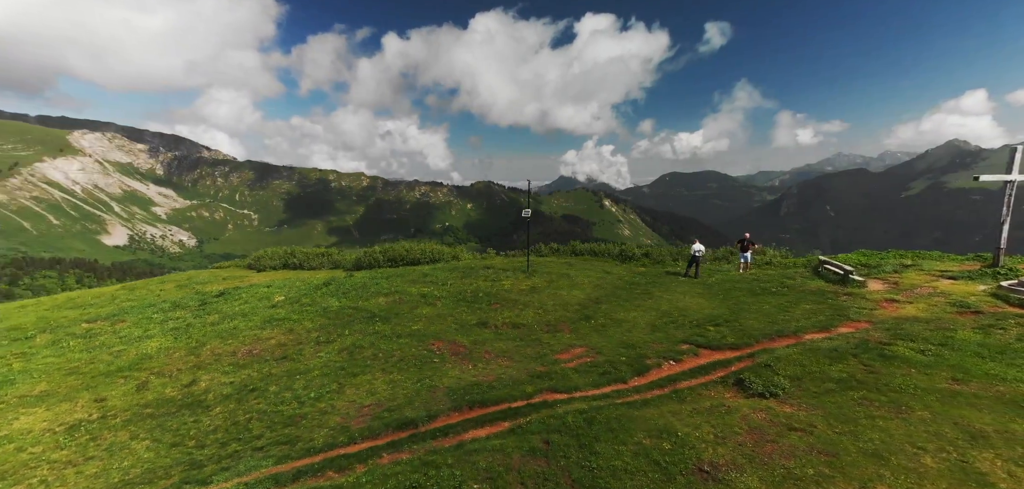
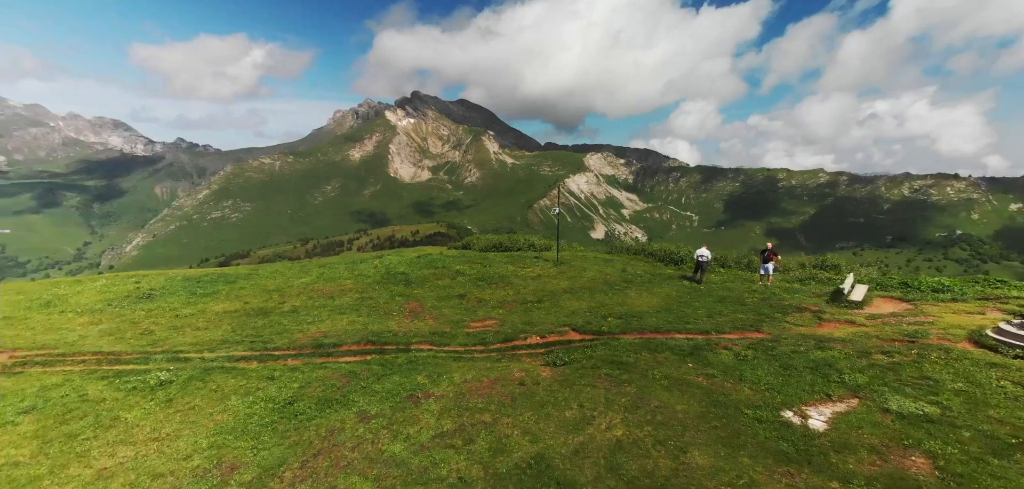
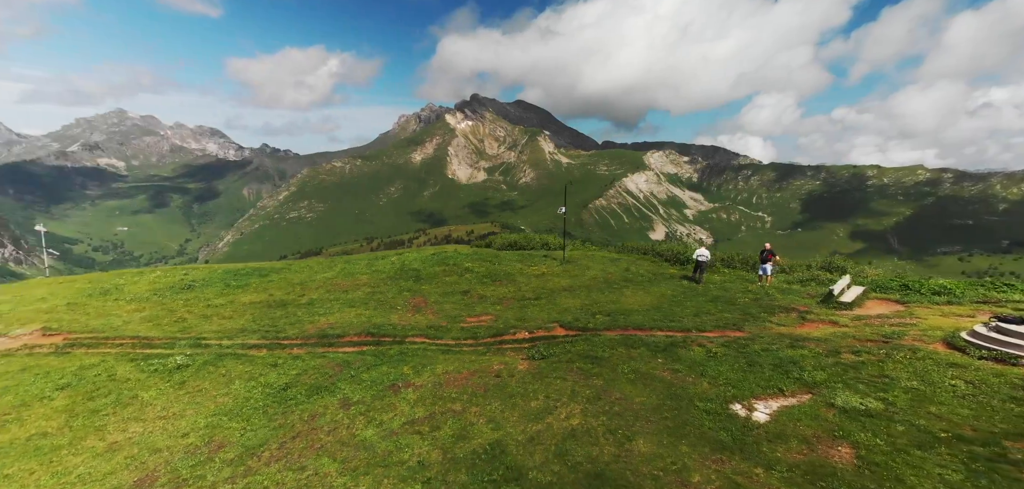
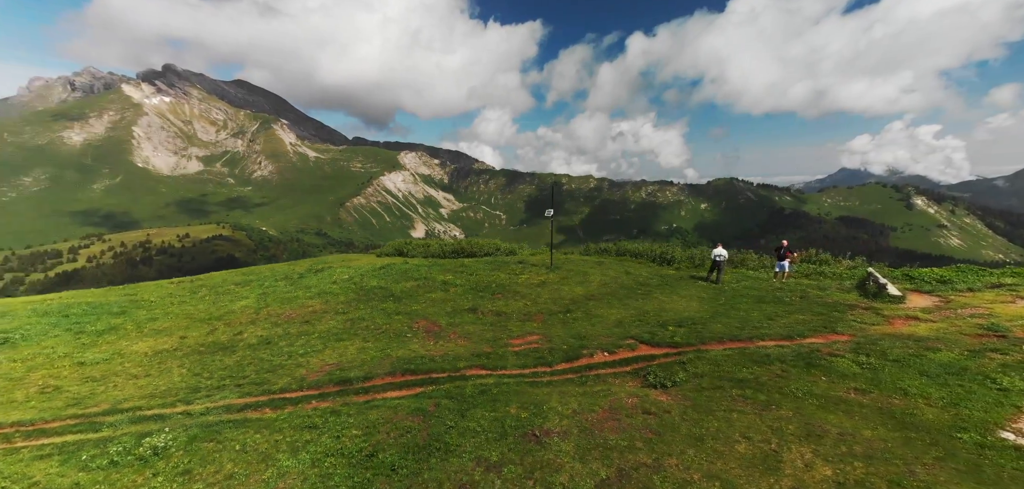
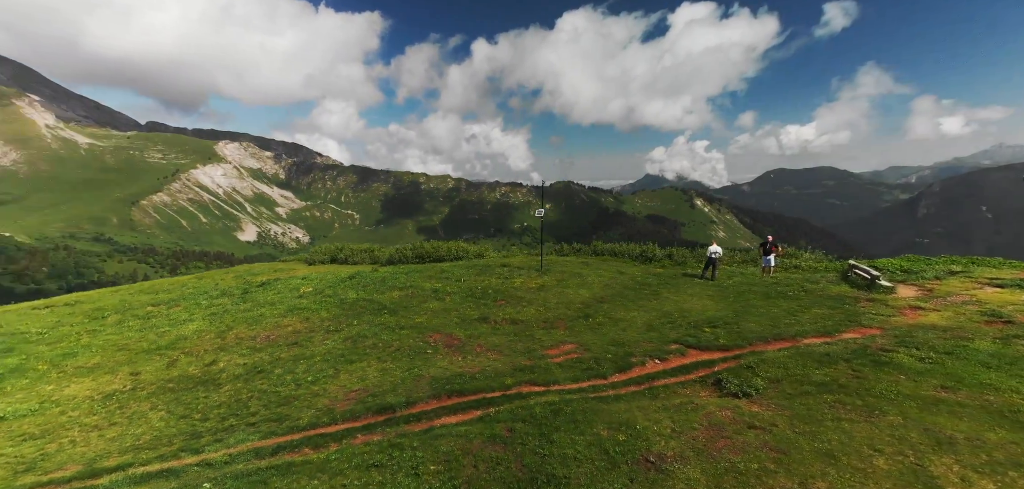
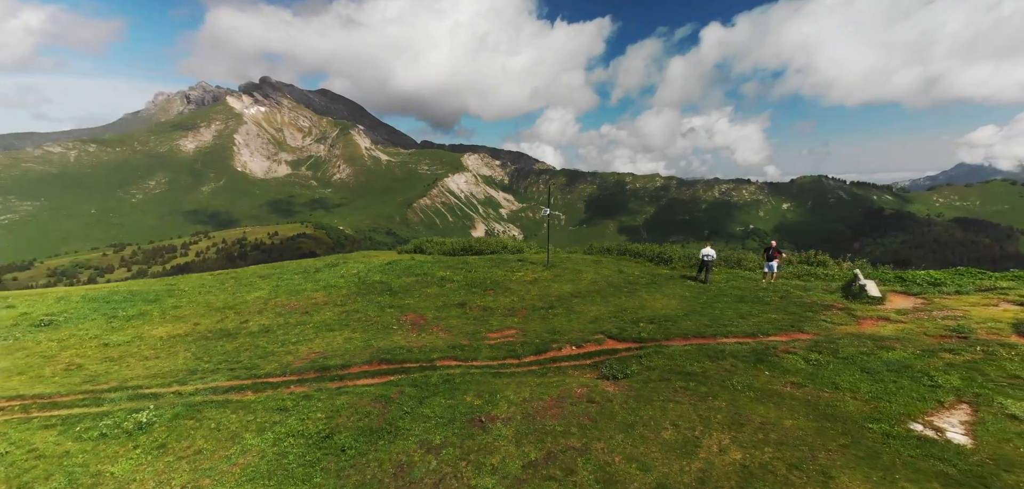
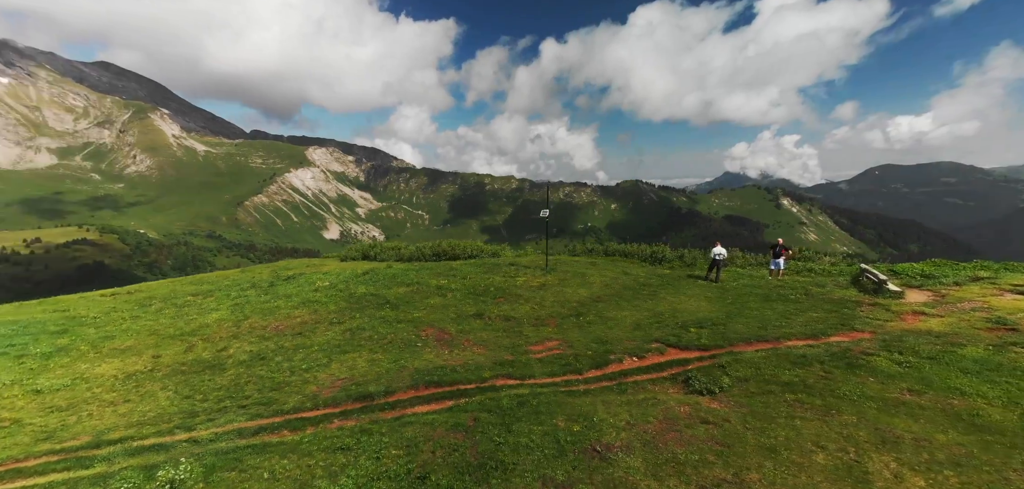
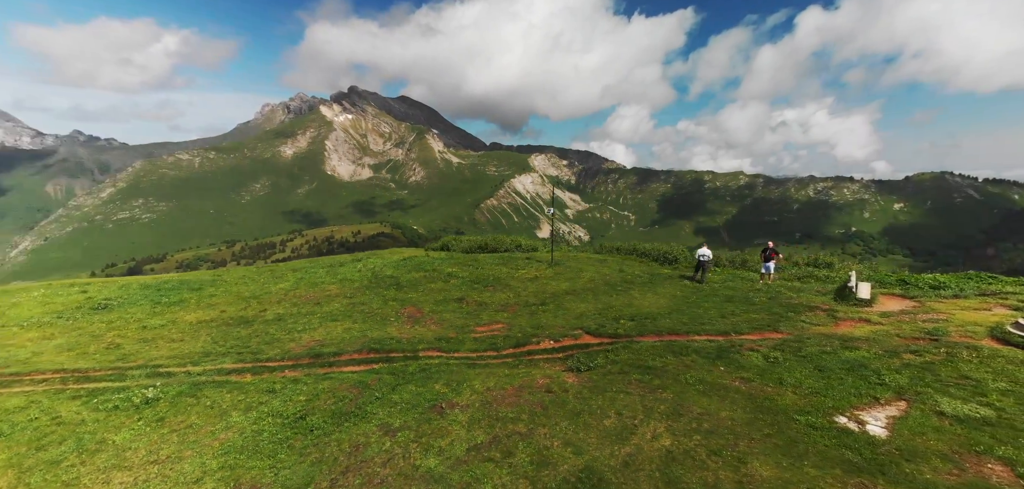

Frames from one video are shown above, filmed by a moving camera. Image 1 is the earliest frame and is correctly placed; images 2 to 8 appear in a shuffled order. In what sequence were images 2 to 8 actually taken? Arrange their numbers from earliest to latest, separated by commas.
5, 7, 4, 6, 8, 2, 3
